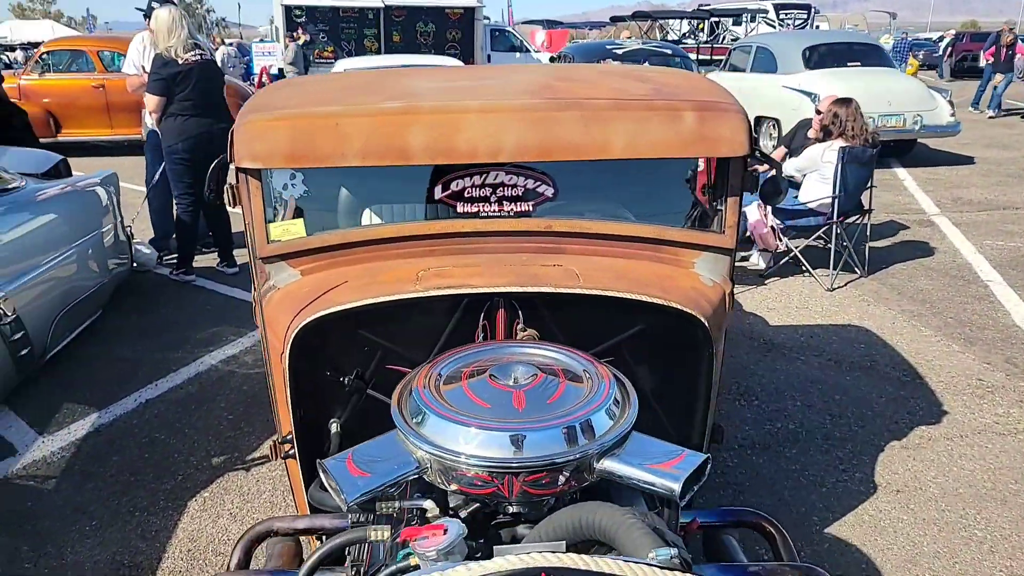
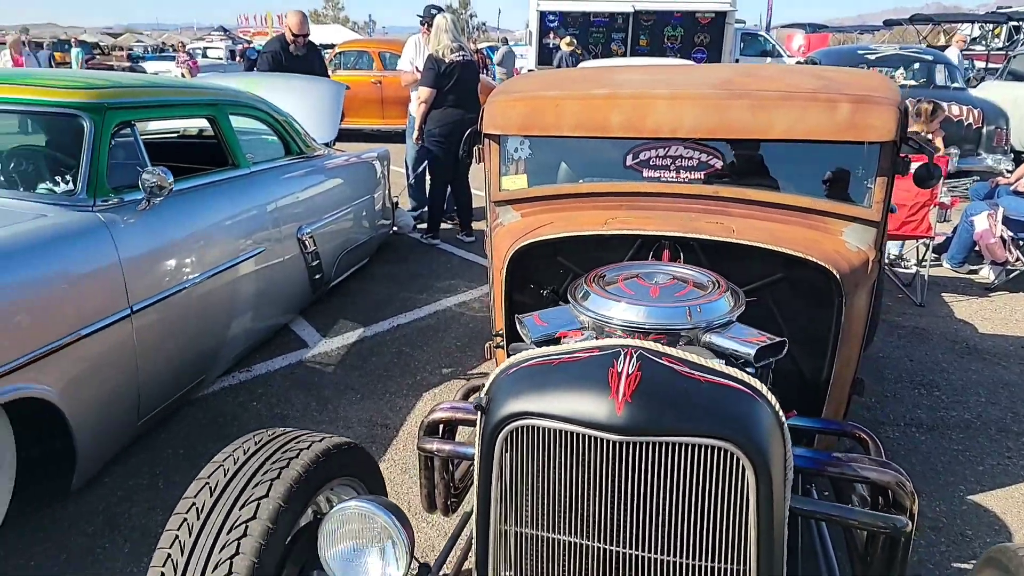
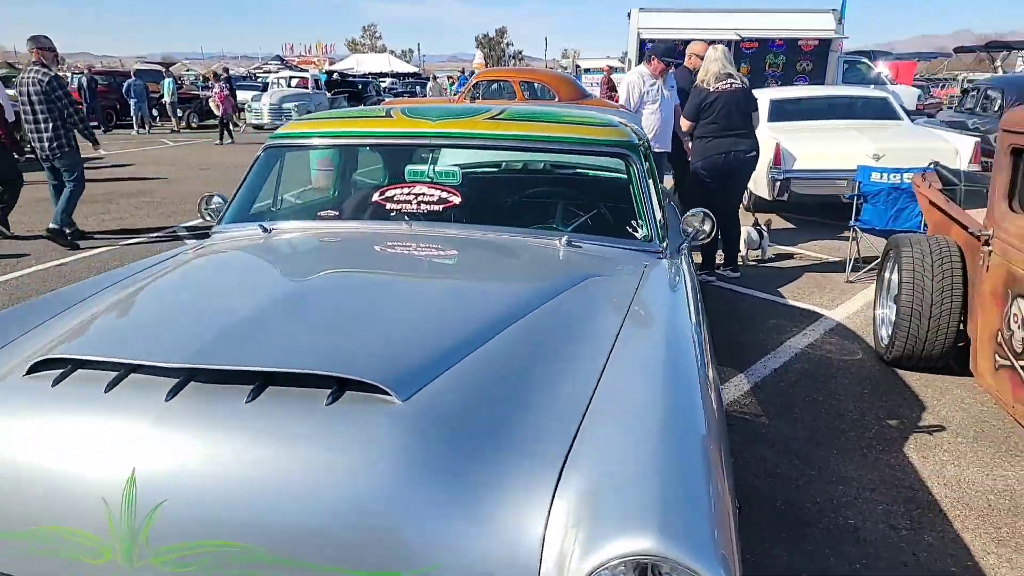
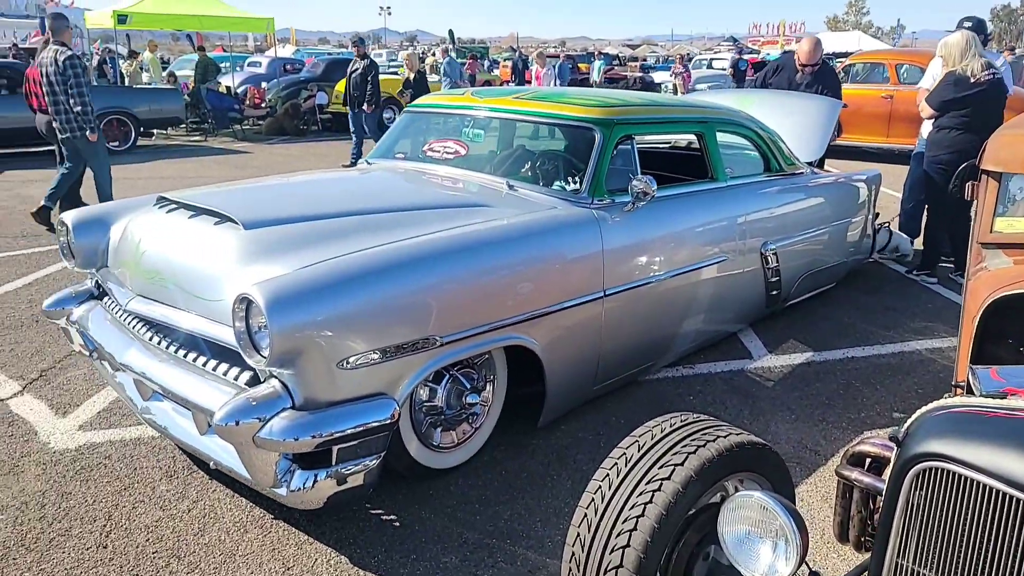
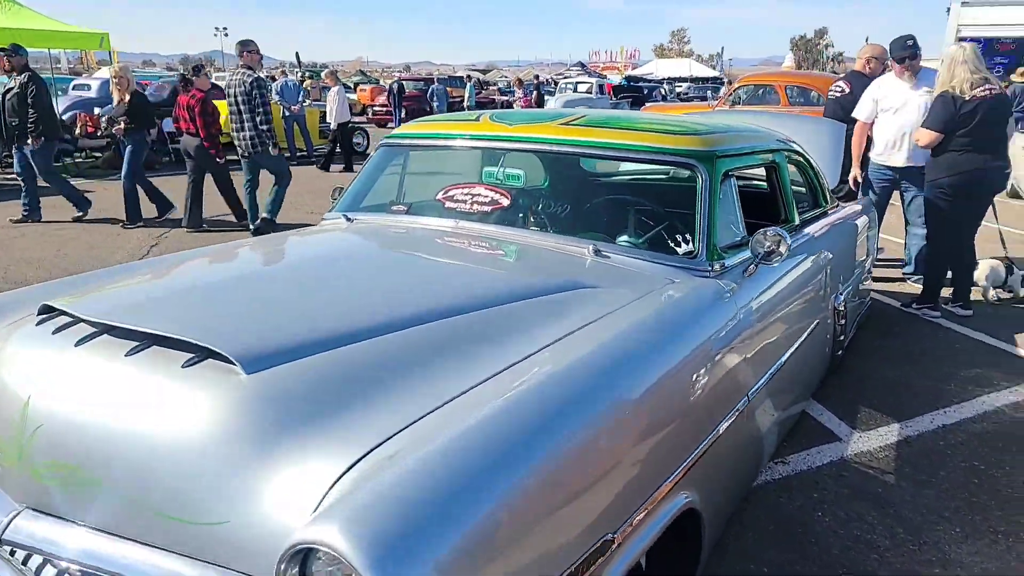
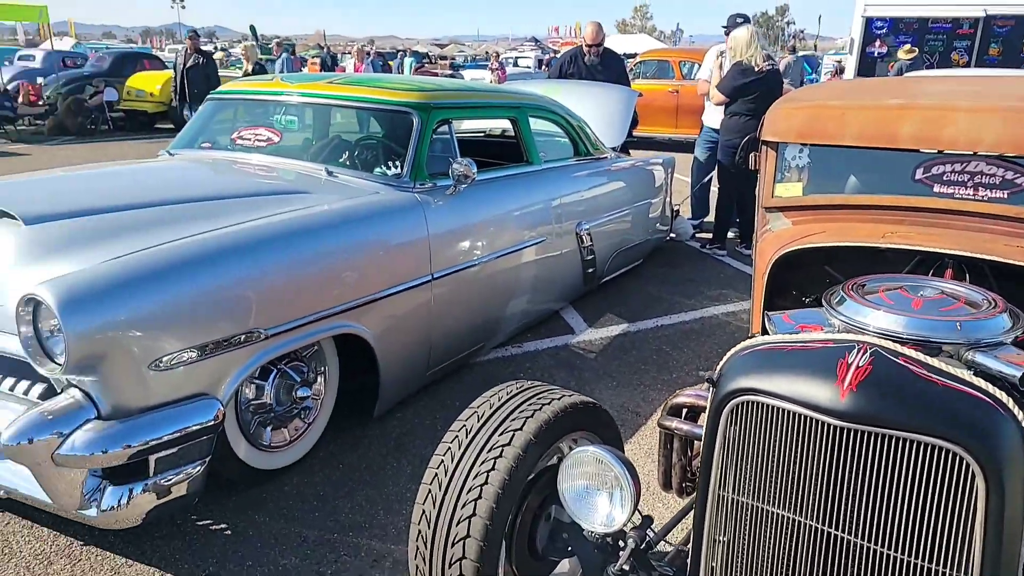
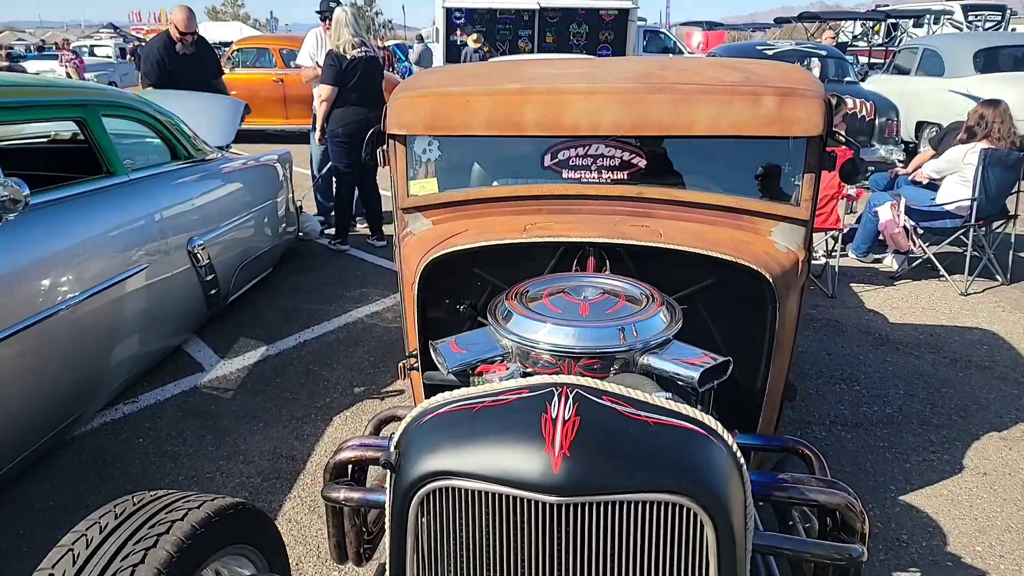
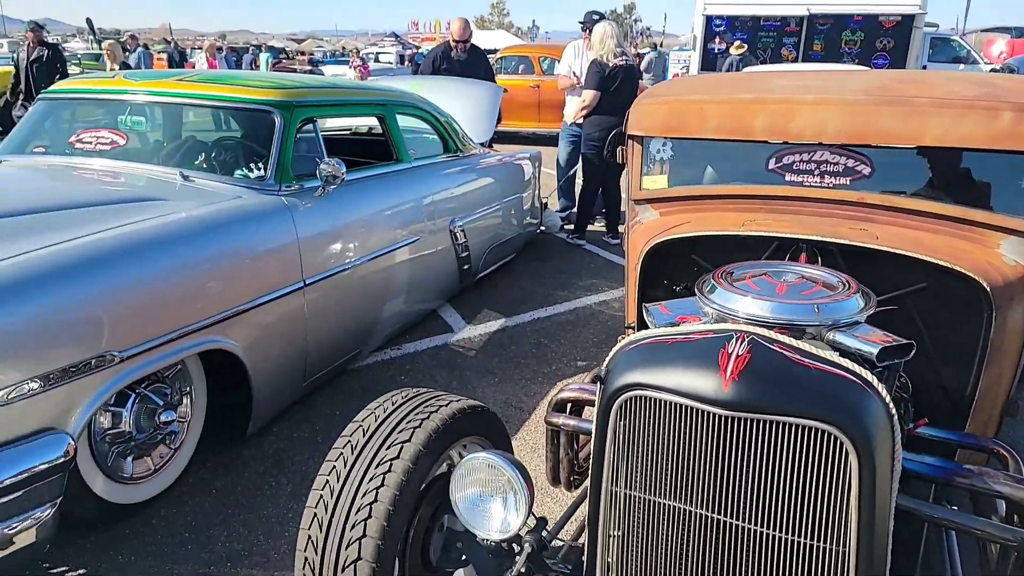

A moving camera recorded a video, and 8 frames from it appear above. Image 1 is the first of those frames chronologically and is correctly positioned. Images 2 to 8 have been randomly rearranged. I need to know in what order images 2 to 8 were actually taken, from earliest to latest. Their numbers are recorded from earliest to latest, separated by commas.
7, 2, 8, 6, 4, 5, 3
